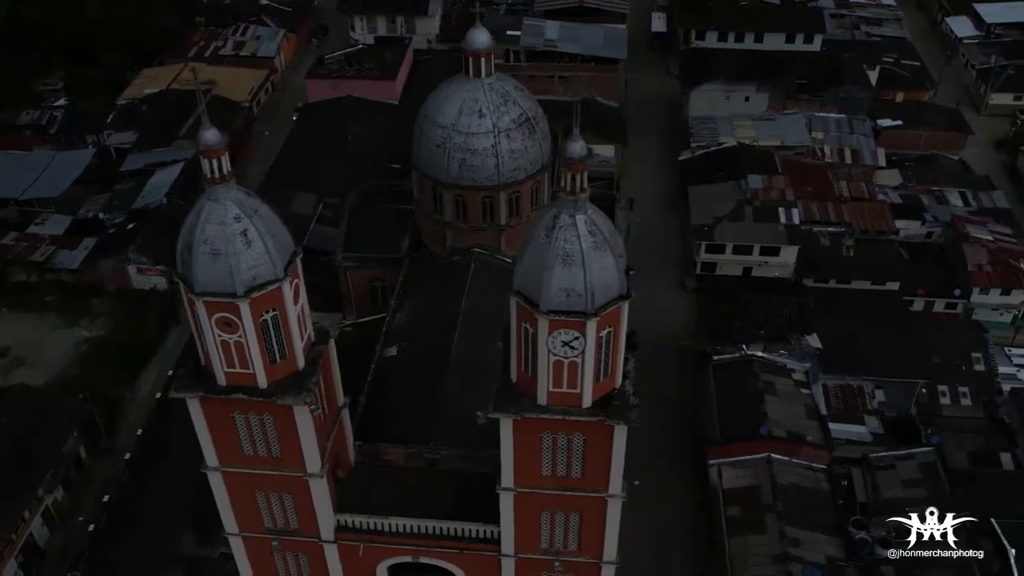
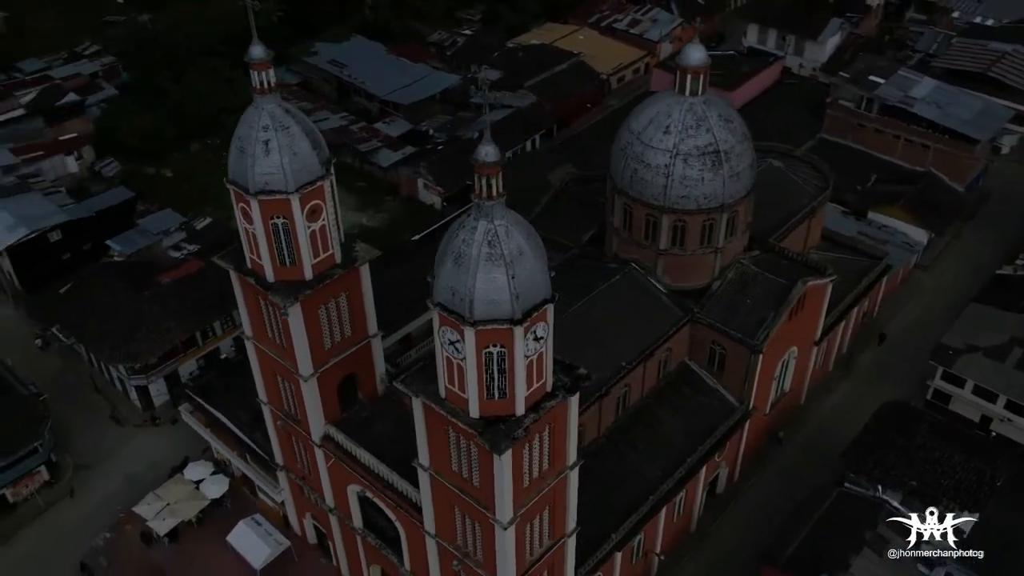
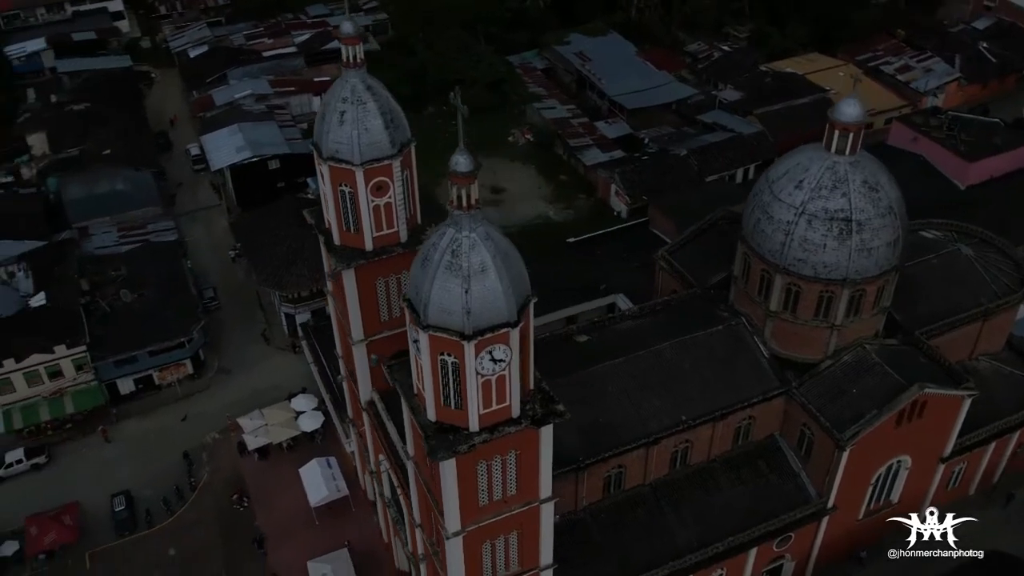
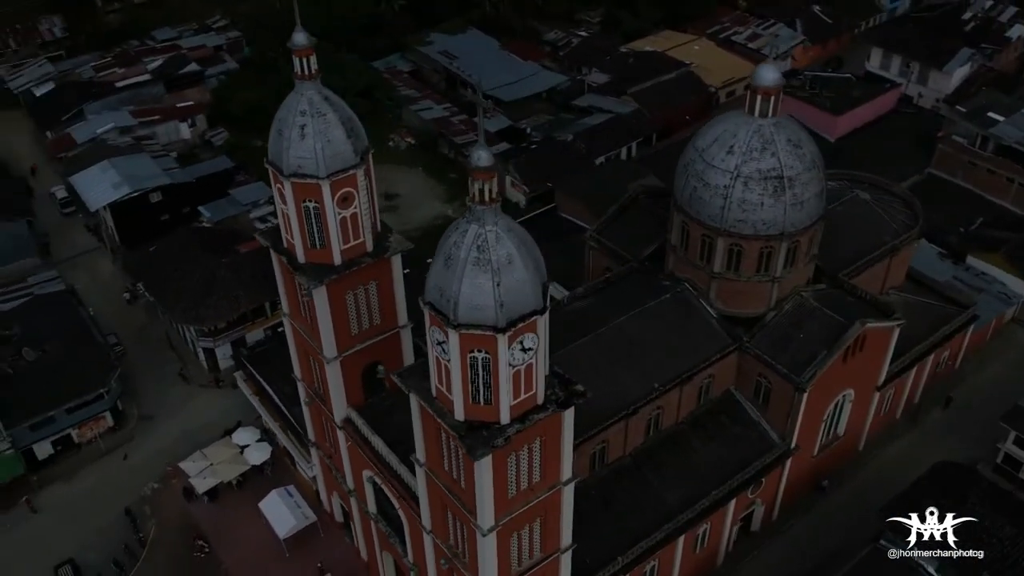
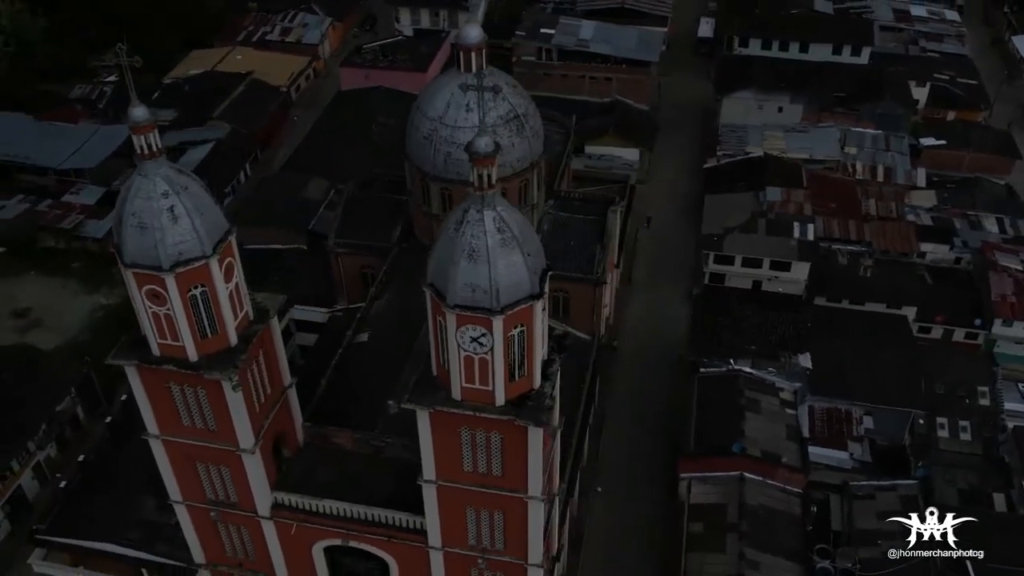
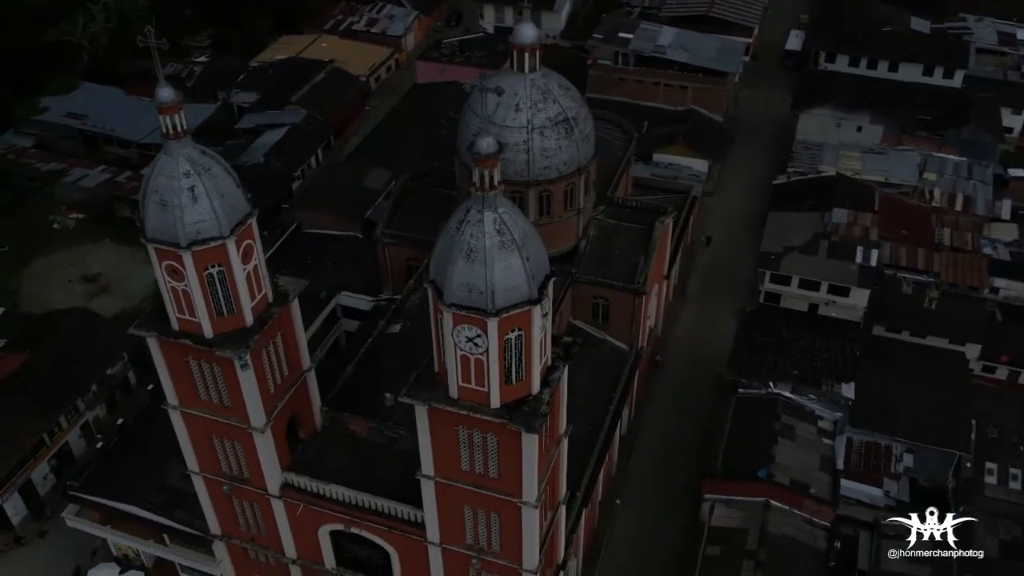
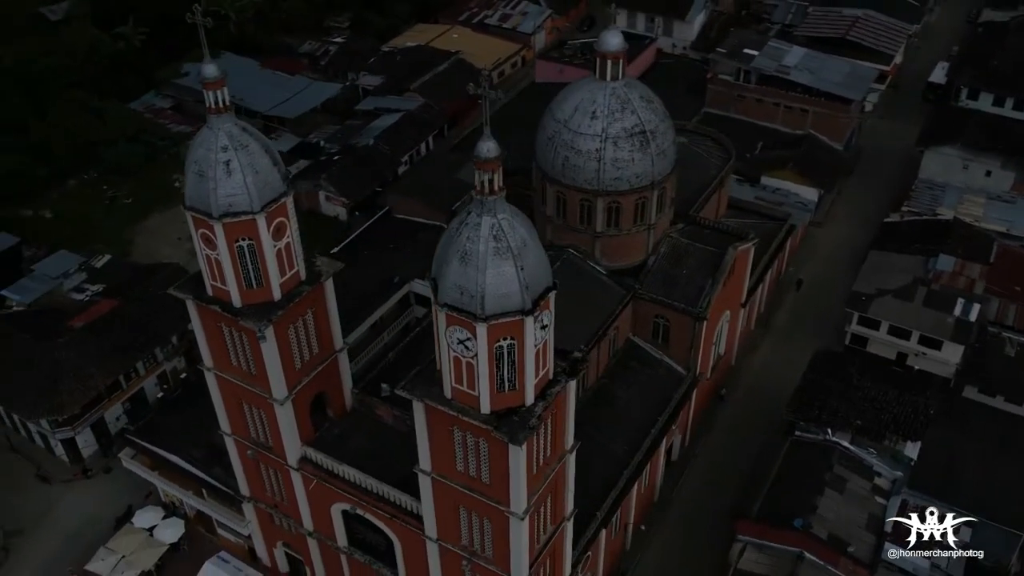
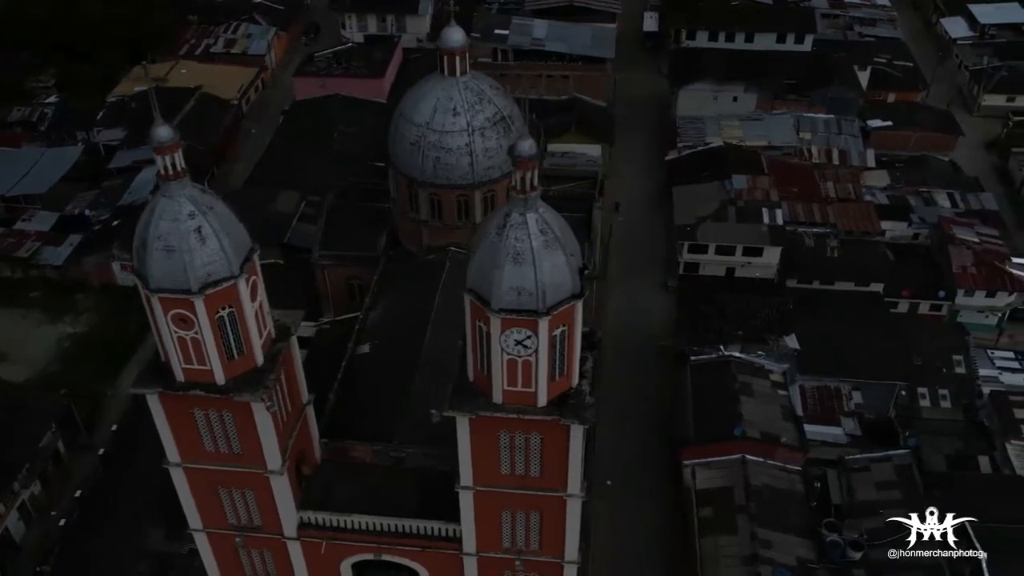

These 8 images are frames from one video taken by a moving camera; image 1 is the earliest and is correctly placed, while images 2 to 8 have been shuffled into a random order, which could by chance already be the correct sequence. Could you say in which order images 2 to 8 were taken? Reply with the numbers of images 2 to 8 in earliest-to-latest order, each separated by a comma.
8, 5, 6, 7, 2, 4, 3
